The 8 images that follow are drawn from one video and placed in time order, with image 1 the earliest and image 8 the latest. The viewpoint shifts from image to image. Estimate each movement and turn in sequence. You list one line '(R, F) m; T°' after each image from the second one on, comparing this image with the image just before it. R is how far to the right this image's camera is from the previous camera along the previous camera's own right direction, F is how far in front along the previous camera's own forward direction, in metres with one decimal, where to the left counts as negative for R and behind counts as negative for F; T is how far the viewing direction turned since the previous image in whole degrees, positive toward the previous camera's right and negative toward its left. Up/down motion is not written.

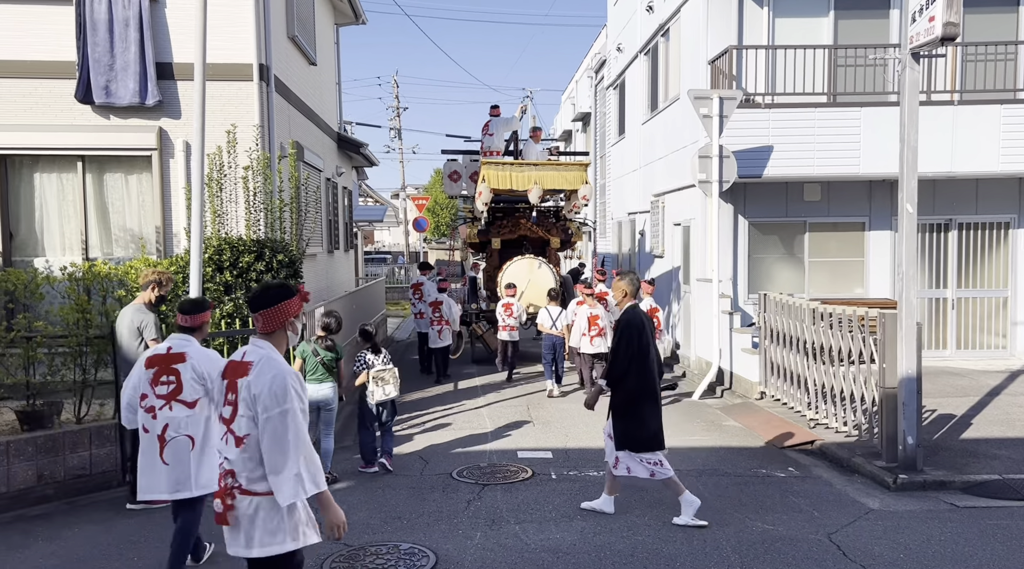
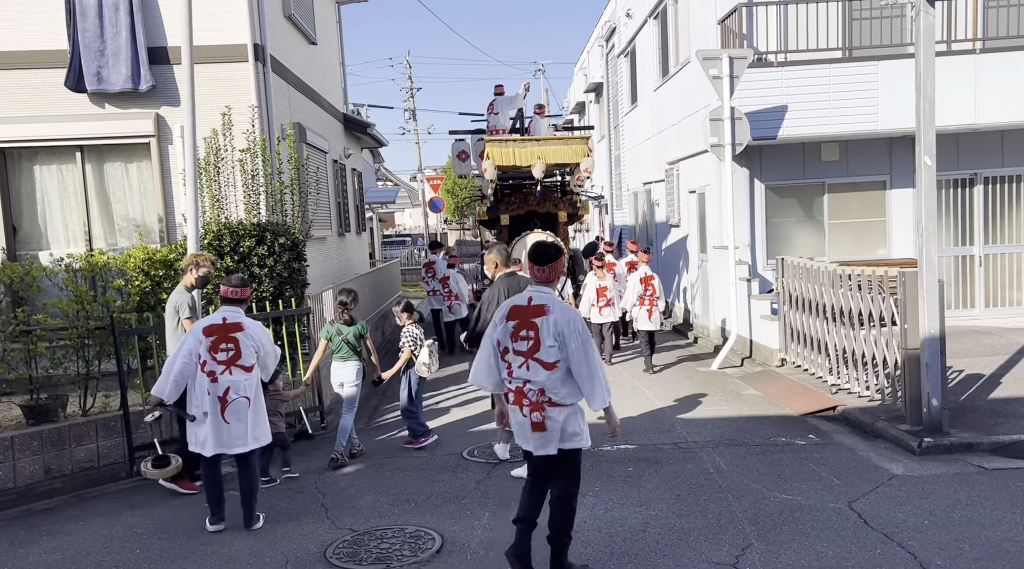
(+0.2, +0.2) m; -2°
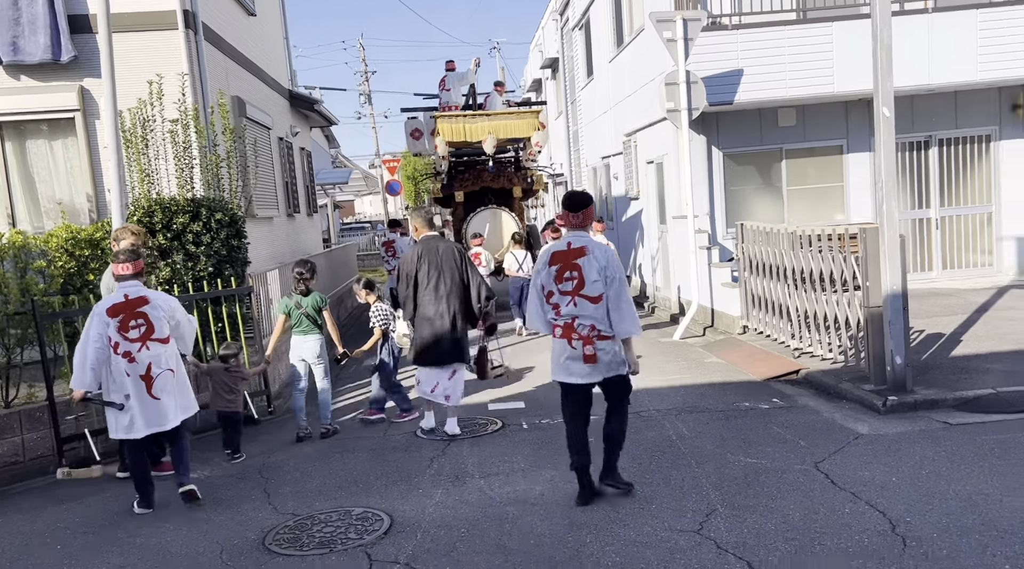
(+0.1, +0.3) m; +2°
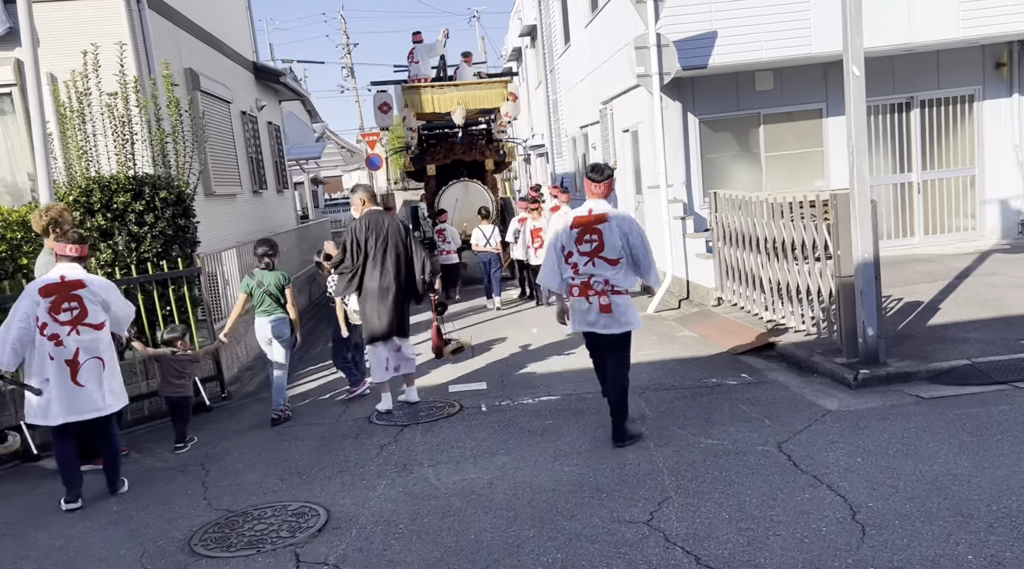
(+0.3, +0.3) m; 0°
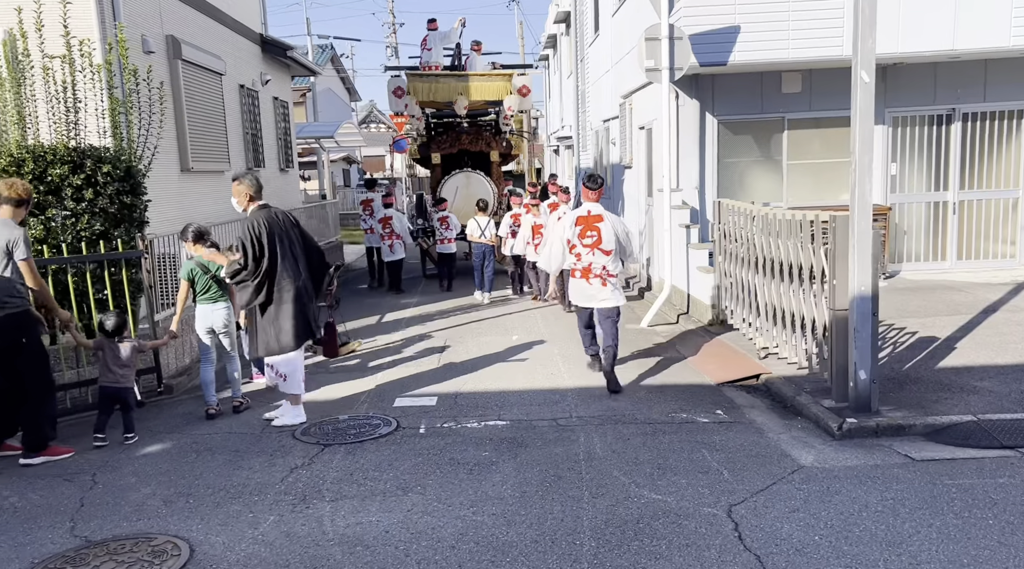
(+0.6, +0.7) m; -3°
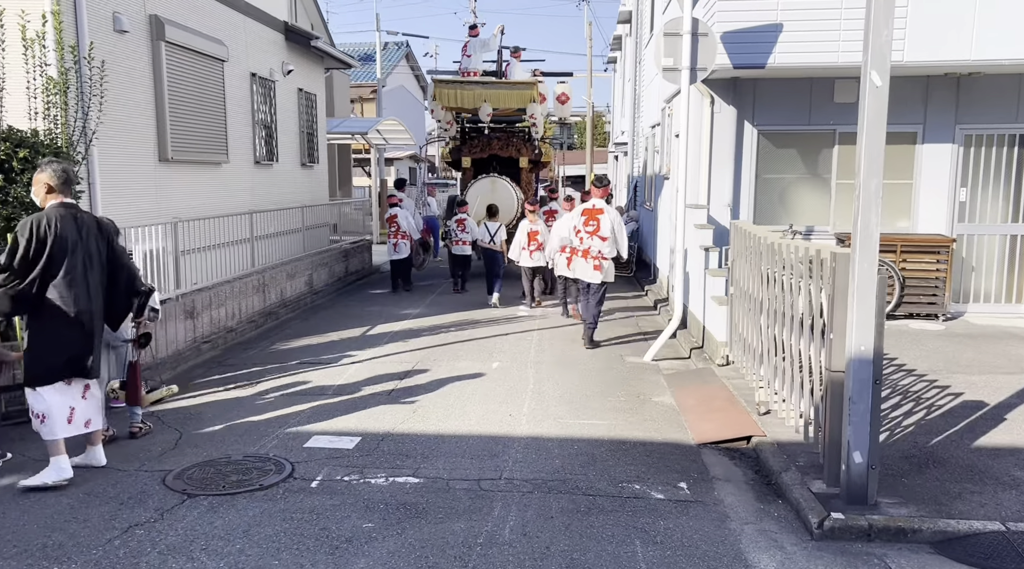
(+0.9, +1.1) m; -5°
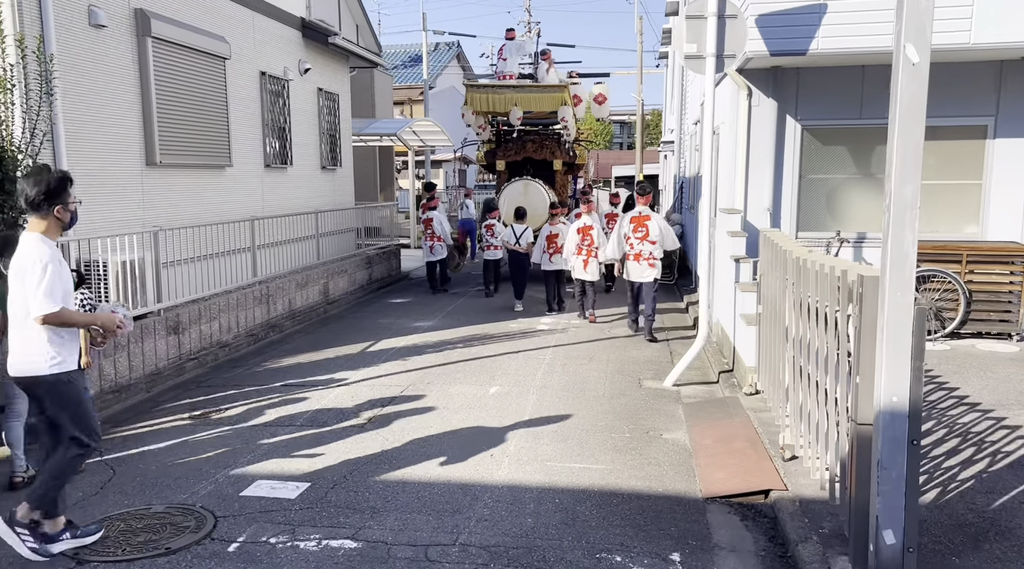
(+0.5, +0.9) m; -4°
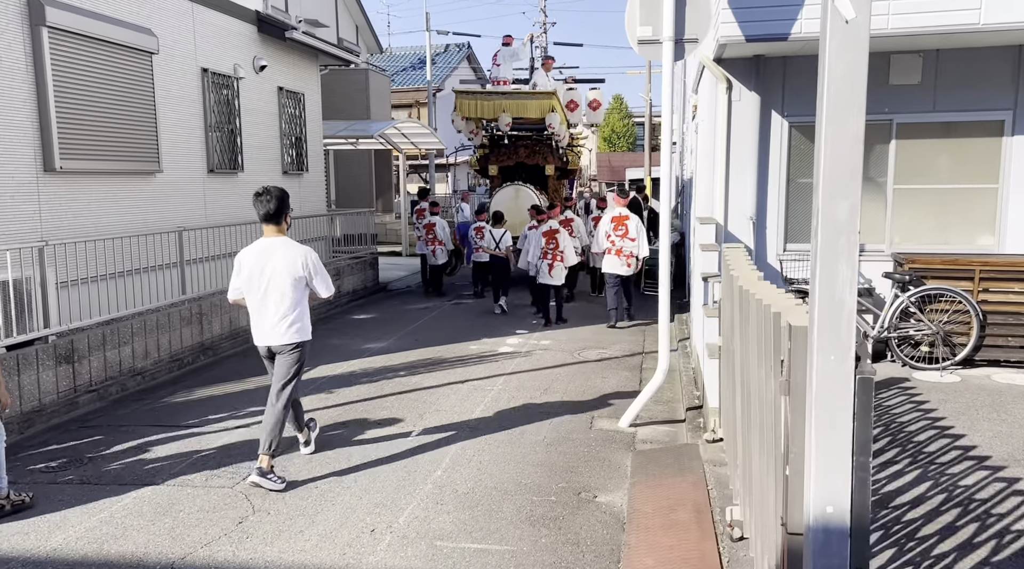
(+0.8, +1.1) m; -2°
